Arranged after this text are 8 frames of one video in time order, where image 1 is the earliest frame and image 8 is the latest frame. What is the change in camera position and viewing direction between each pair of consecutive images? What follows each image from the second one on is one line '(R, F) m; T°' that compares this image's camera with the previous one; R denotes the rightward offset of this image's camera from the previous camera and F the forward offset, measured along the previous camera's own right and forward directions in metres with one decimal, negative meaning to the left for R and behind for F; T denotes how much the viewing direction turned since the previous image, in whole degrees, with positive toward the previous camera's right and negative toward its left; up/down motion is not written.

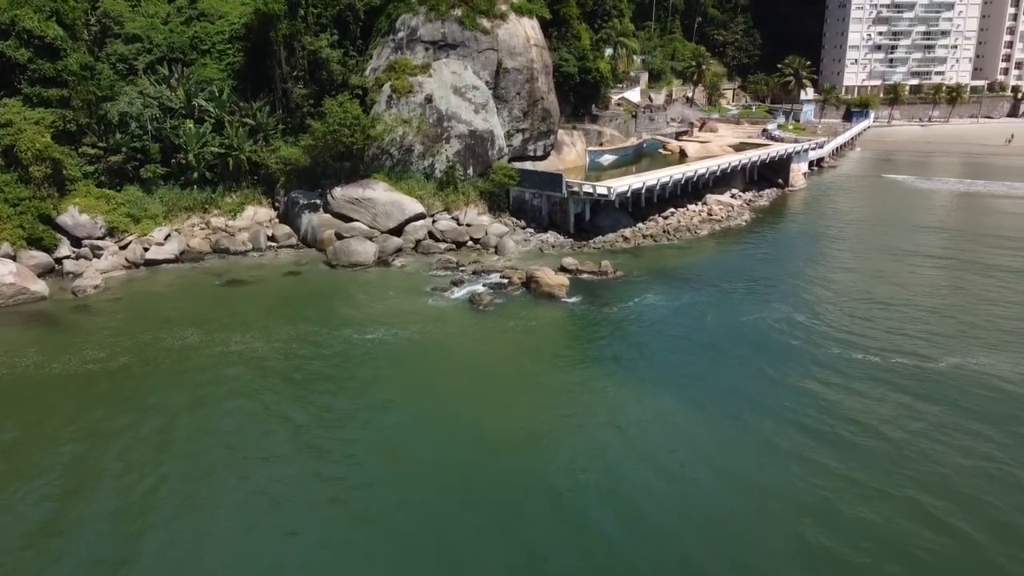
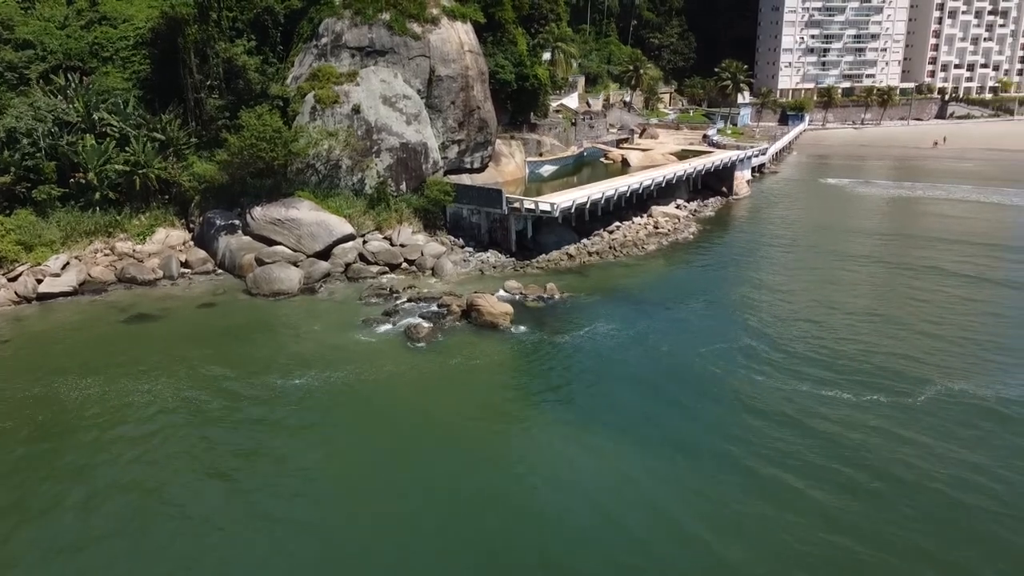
(0.0, +2.7) m; +4°
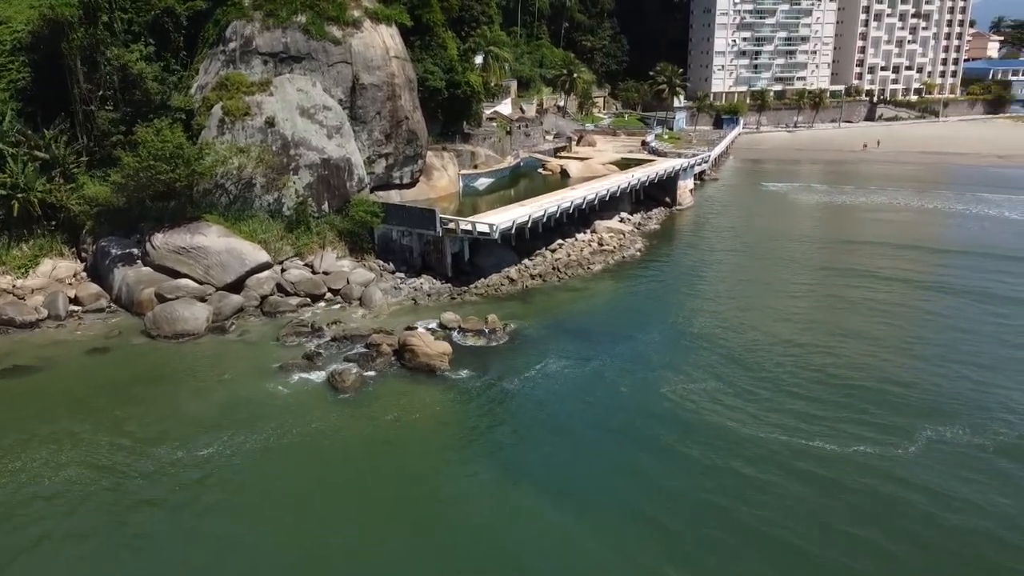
(-0.1, +3.3) m; +5°
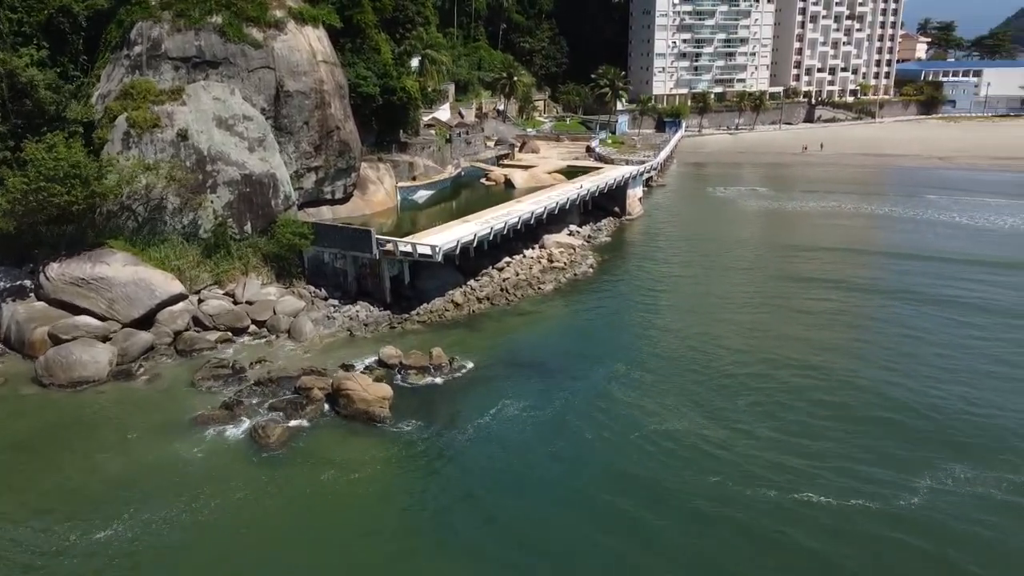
(-0.2, +3.0) m; +4°
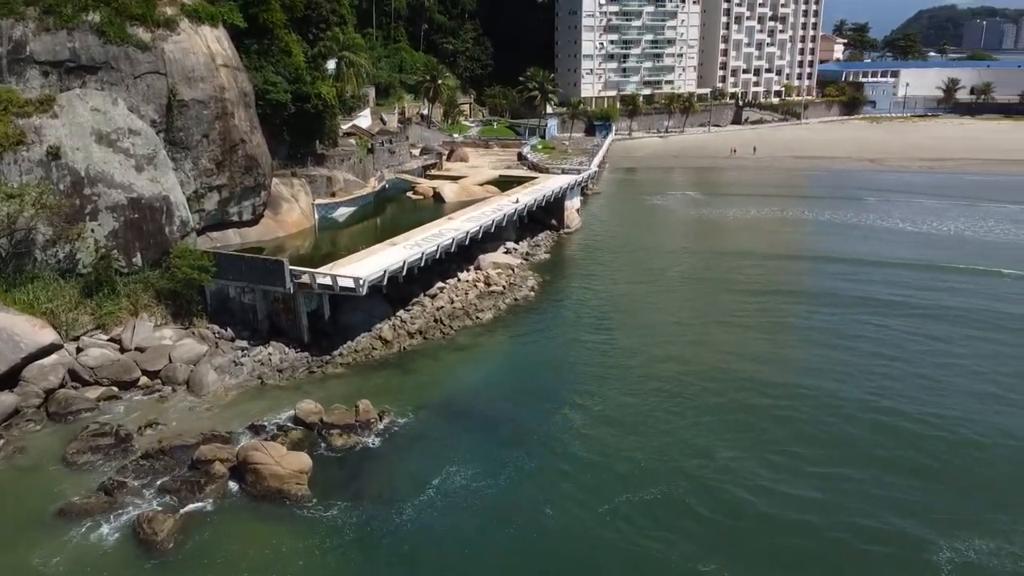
(-0.3, +3.7) m; +5°
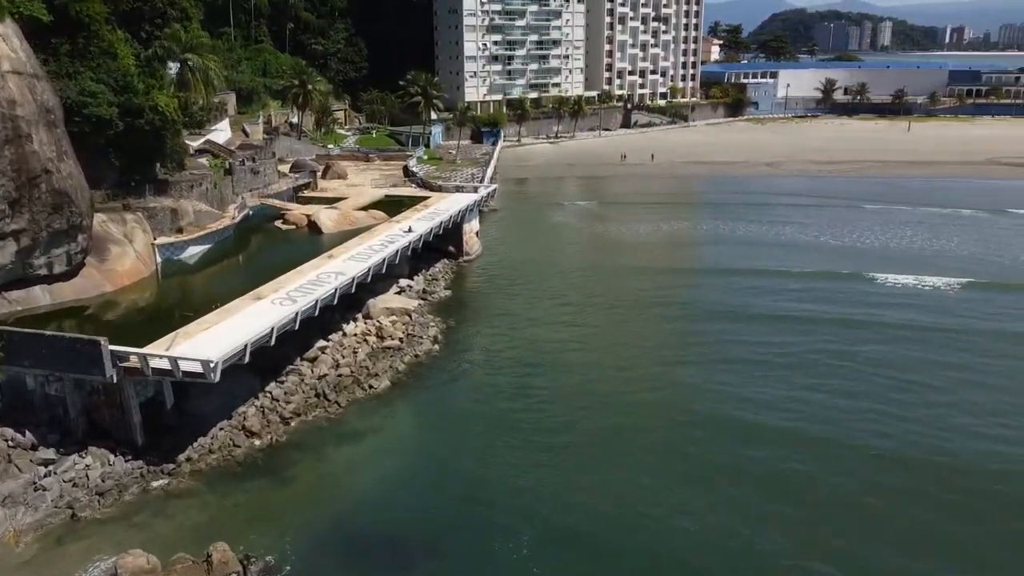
(-0.5, +6.3) m; +8°
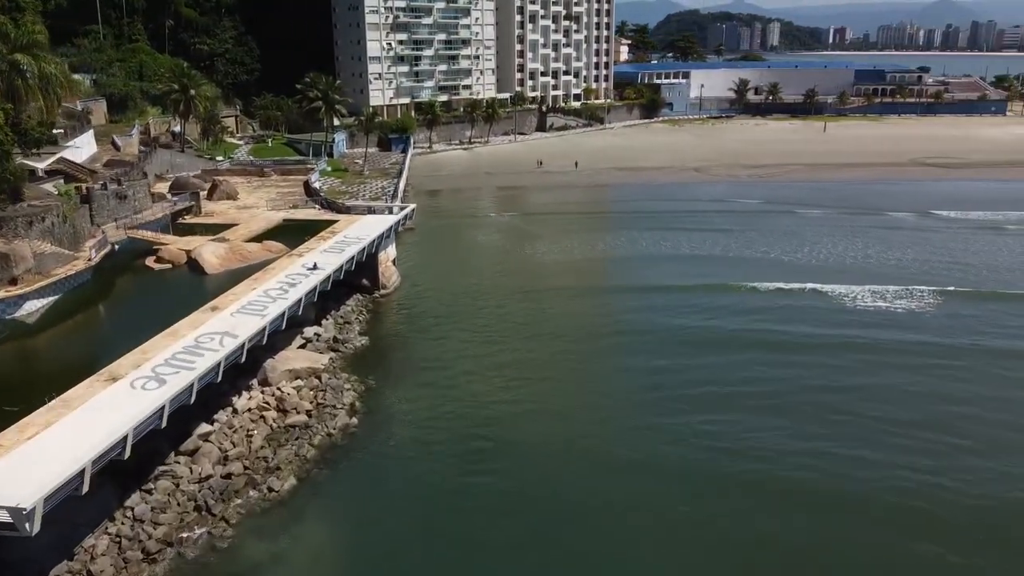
(-0.7, +5.7) m; +6°
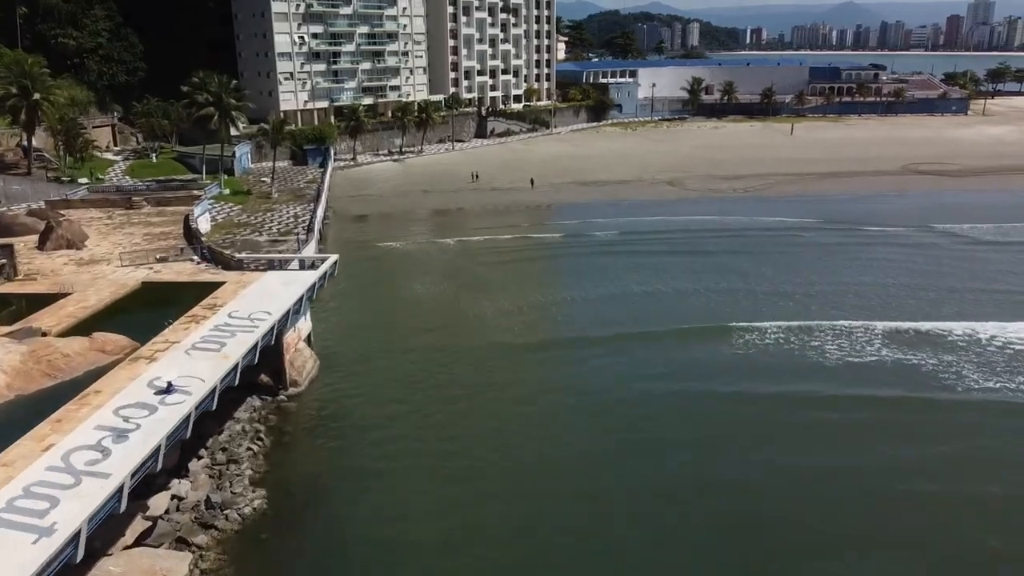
(-1.2, +11.4) m; +5°
